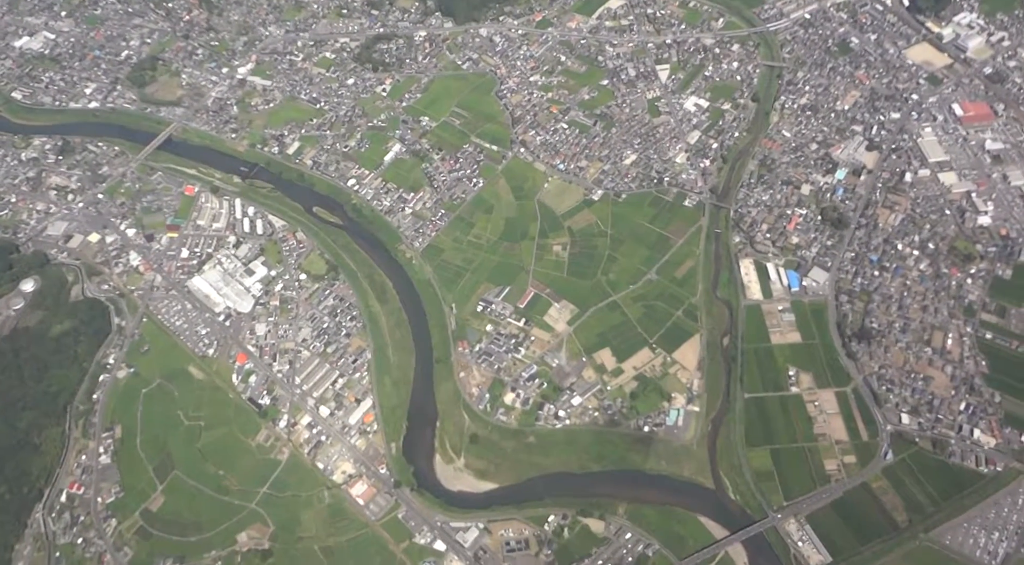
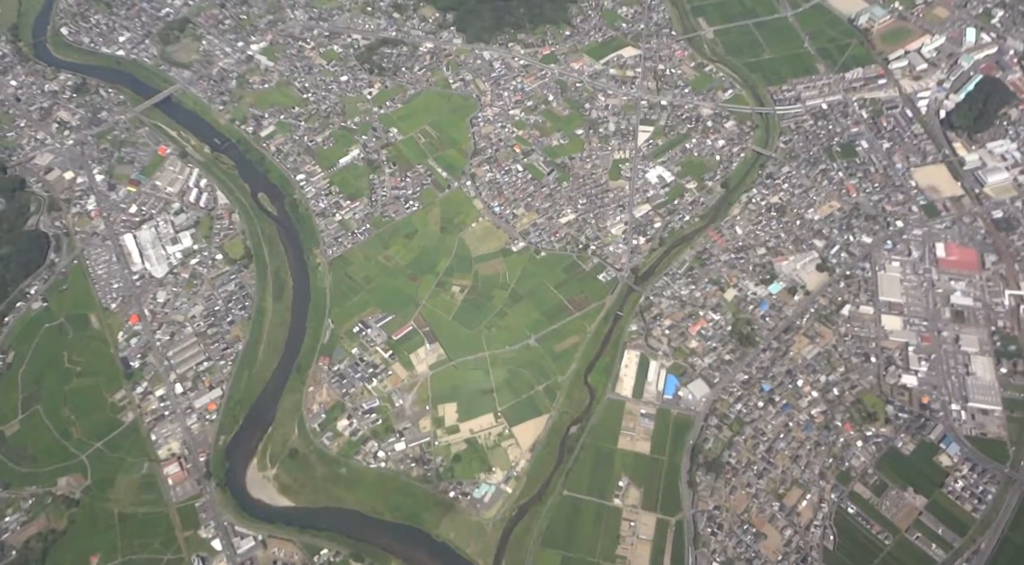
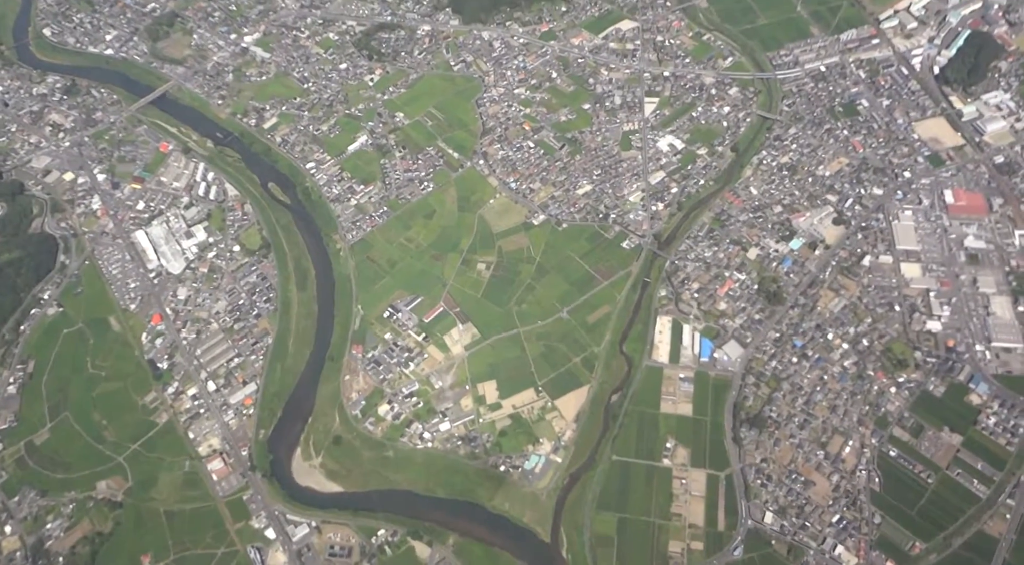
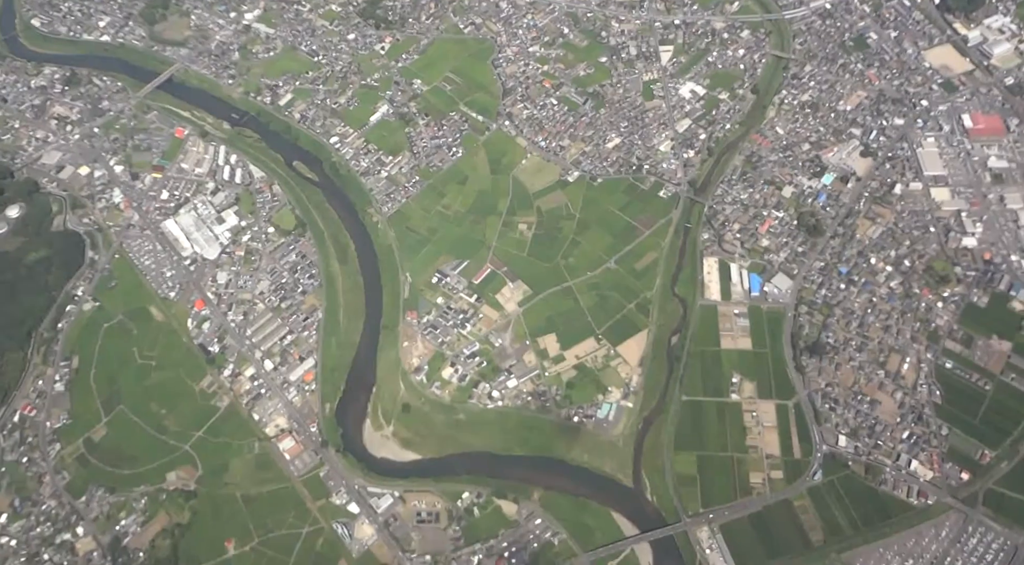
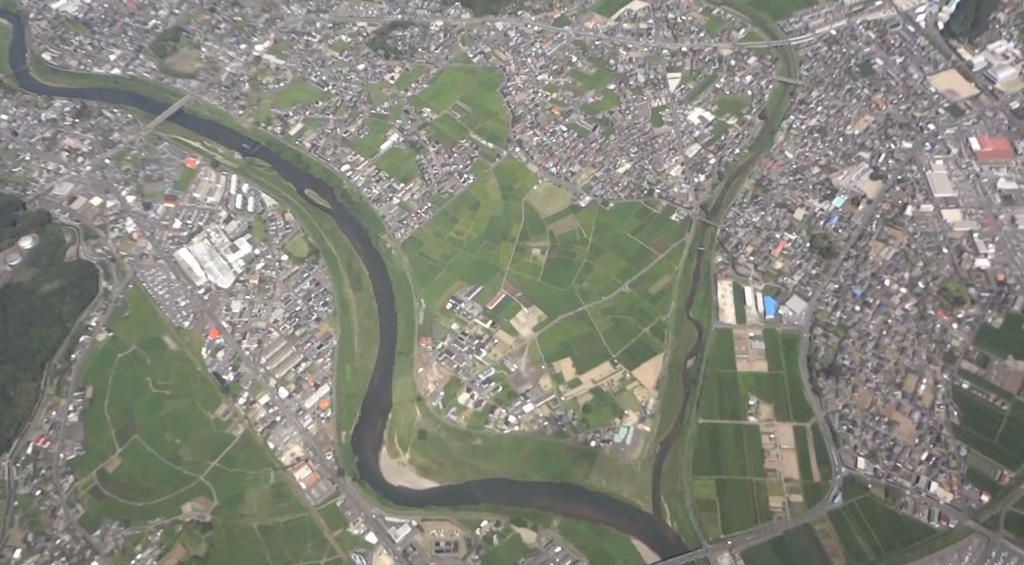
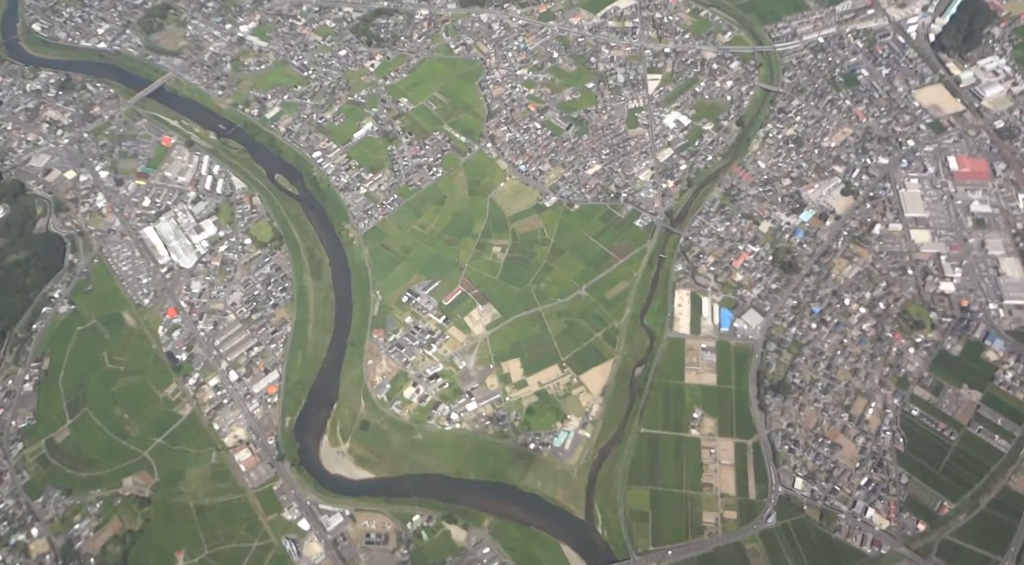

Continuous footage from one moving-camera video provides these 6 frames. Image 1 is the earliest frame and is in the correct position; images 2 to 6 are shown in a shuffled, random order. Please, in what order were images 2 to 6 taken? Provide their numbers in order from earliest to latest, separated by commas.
5, 4, 6, 3, 2
